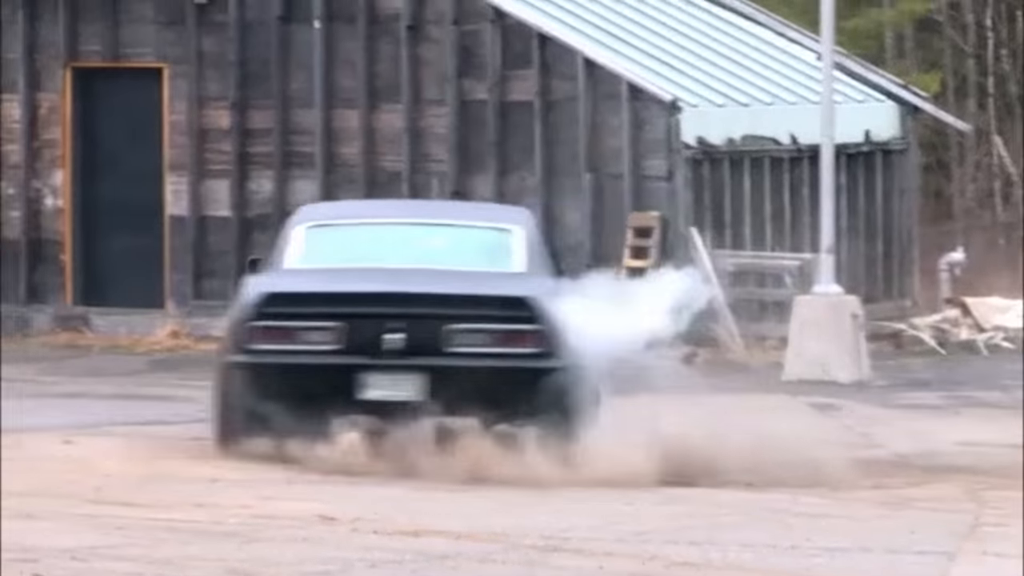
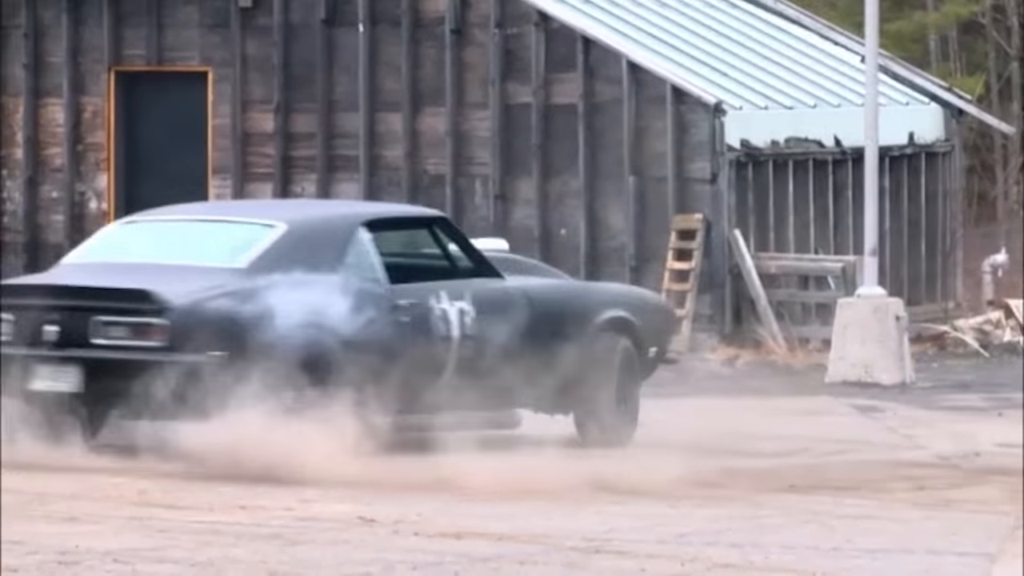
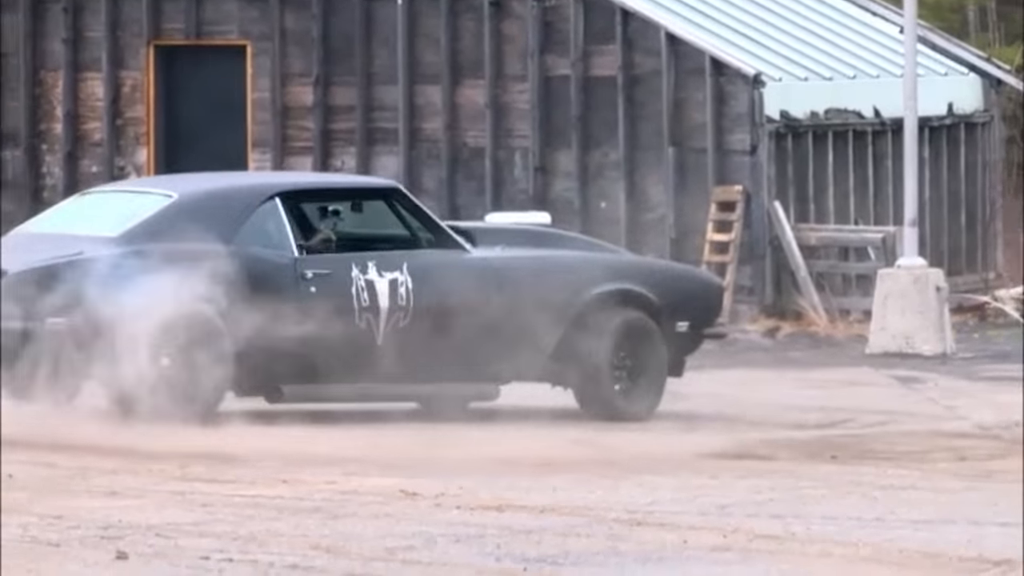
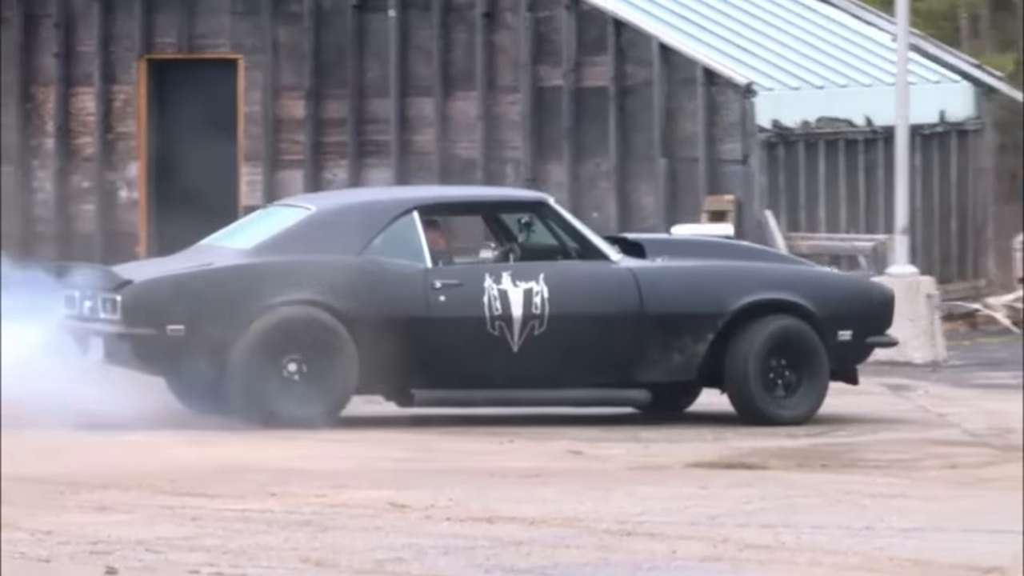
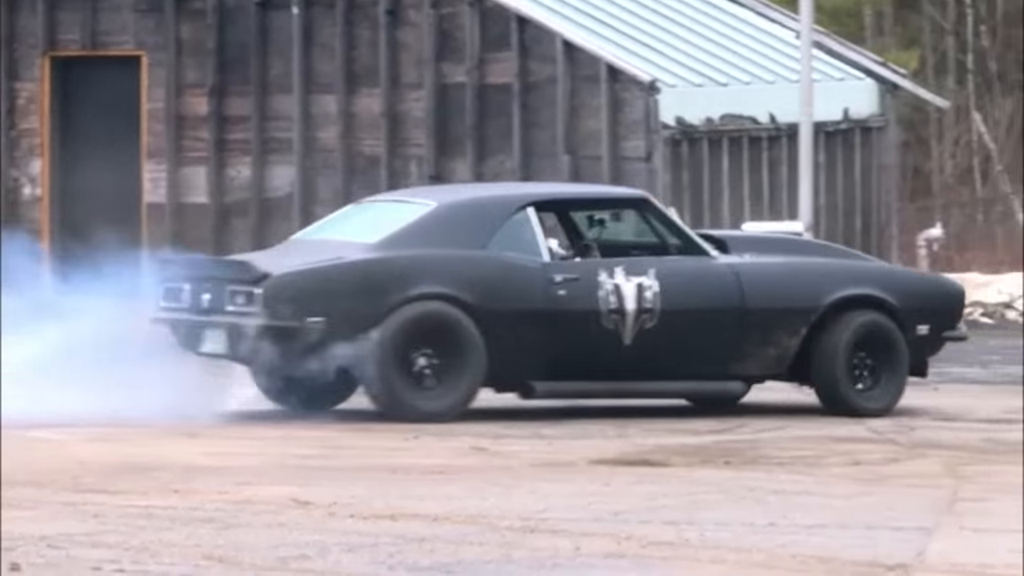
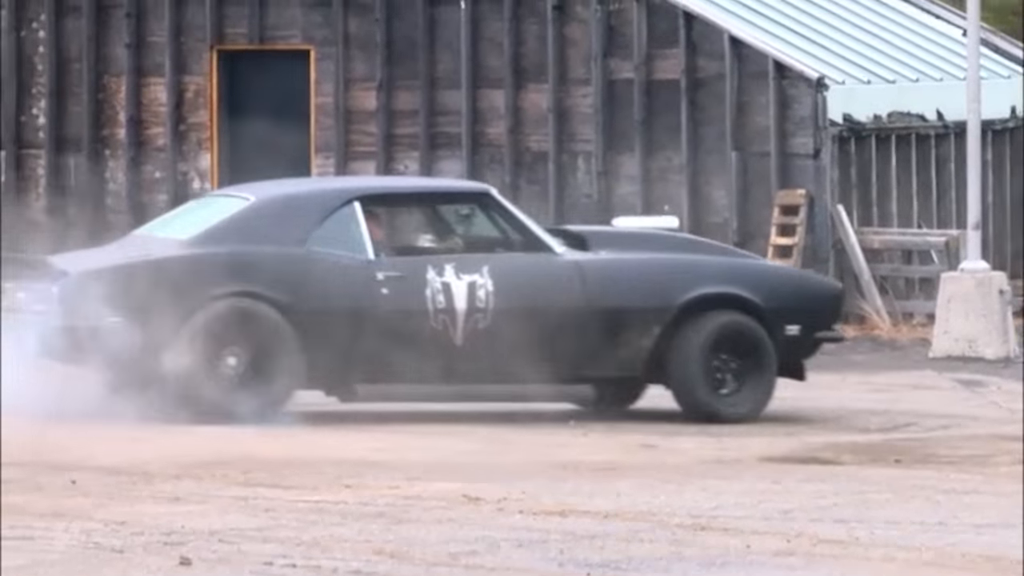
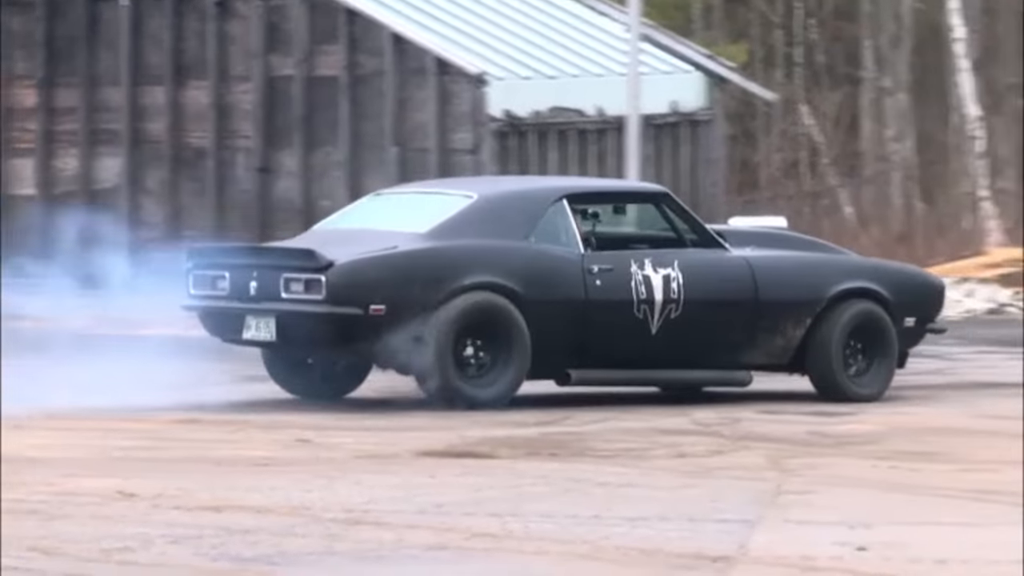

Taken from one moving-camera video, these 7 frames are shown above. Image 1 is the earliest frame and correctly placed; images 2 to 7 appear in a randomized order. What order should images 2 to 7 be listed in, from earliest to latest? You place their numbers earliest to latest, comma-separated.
2, 3, 6, 4, 5, 7
